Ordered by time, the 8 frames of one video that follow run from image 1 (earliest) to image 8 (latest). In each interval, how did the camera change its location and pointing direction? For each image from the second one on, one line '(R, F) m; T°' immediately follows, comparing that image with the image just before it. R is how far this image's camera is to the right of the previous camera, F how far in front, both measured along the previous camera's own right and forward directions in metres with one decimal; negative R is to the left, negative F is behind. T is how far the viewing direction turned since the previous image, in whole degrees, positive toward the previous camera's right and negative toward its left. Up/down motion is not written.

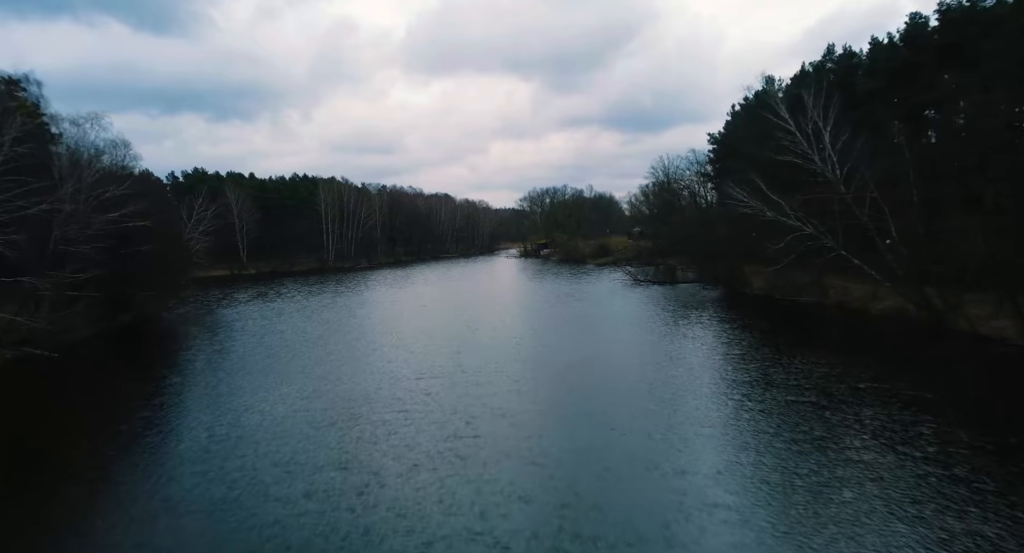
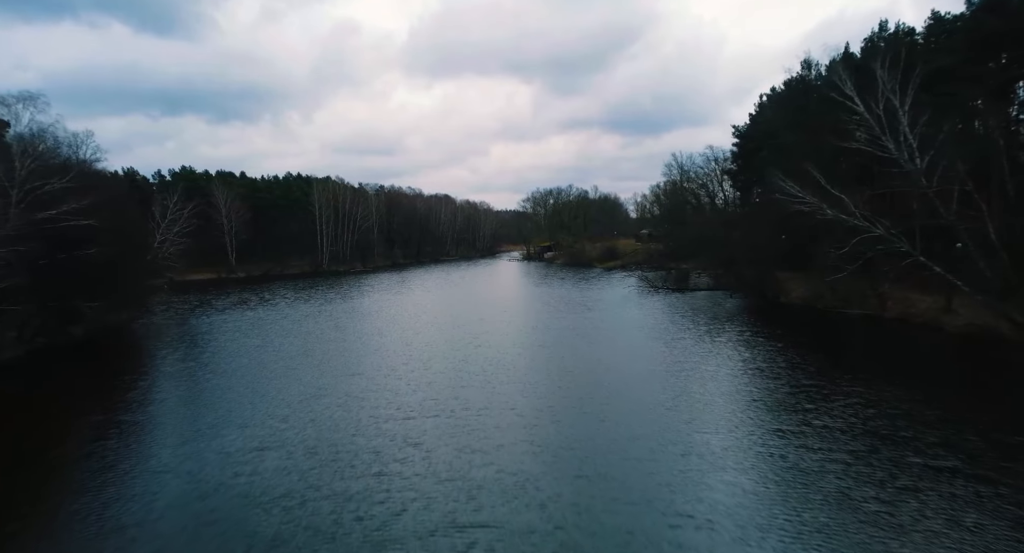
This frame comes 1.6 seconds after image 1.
(-0.4, +5.5) m; 0°
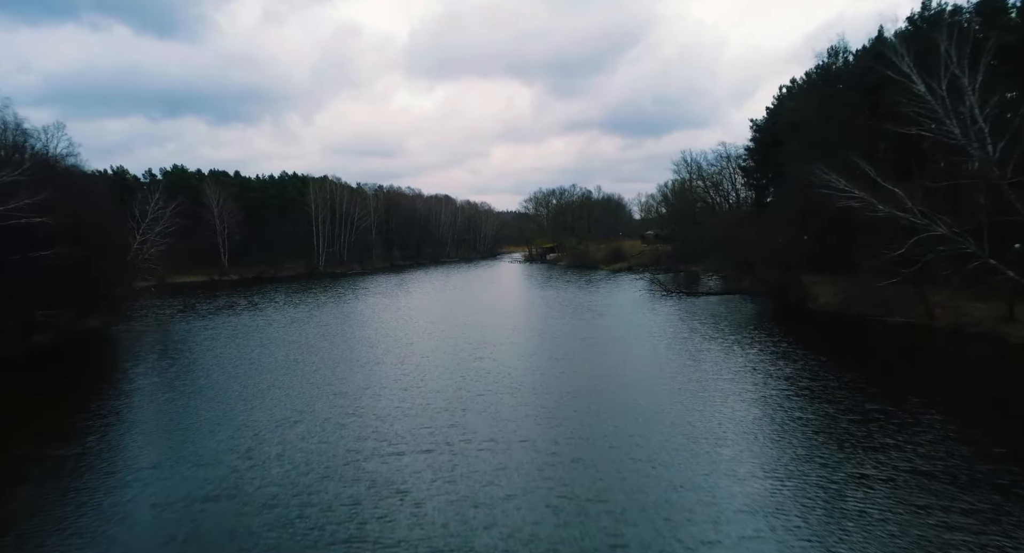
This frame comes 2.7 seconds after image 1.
(-0.2, +3.5) m; 0°
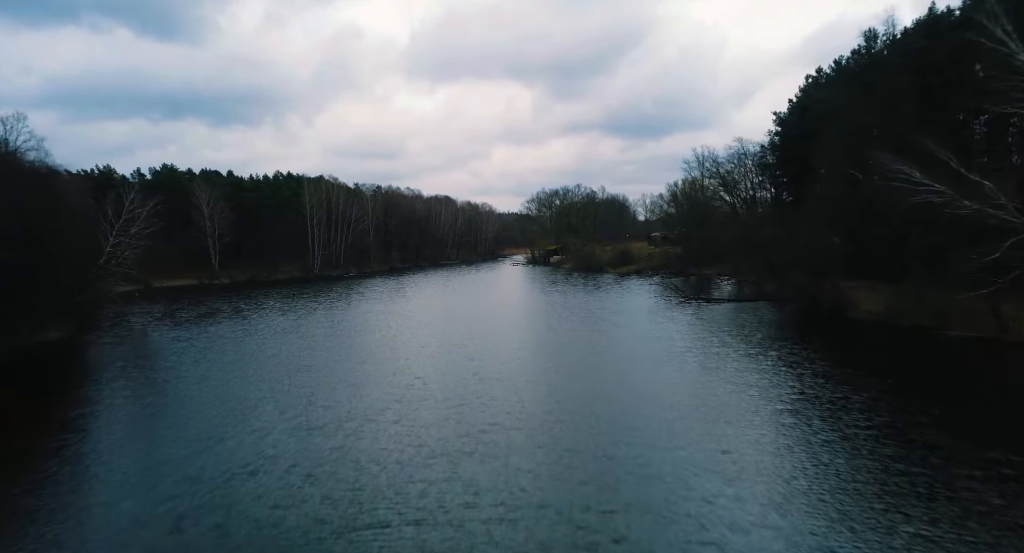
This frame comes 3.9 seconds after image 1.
(-0.3, +4.2) m; 0°
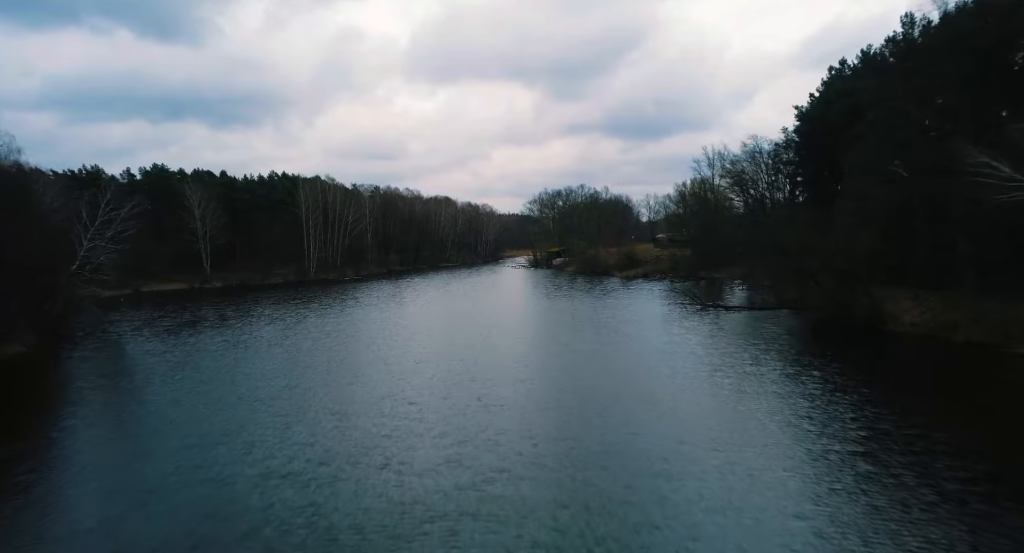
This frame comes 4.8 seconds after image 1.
(-0.3, +3.4) m; 0°
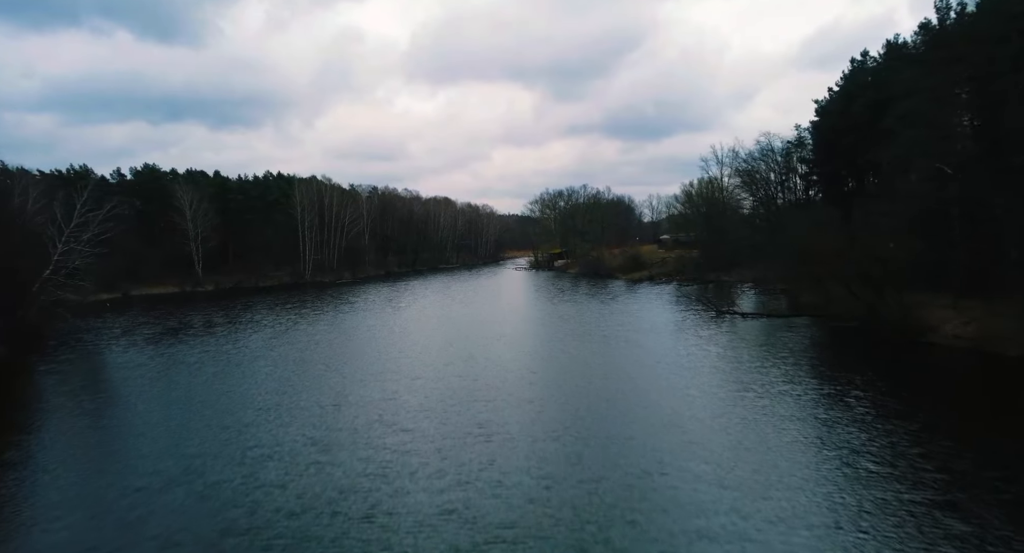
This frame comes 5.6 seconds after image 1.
(-0.2, +2.8) m; 0°
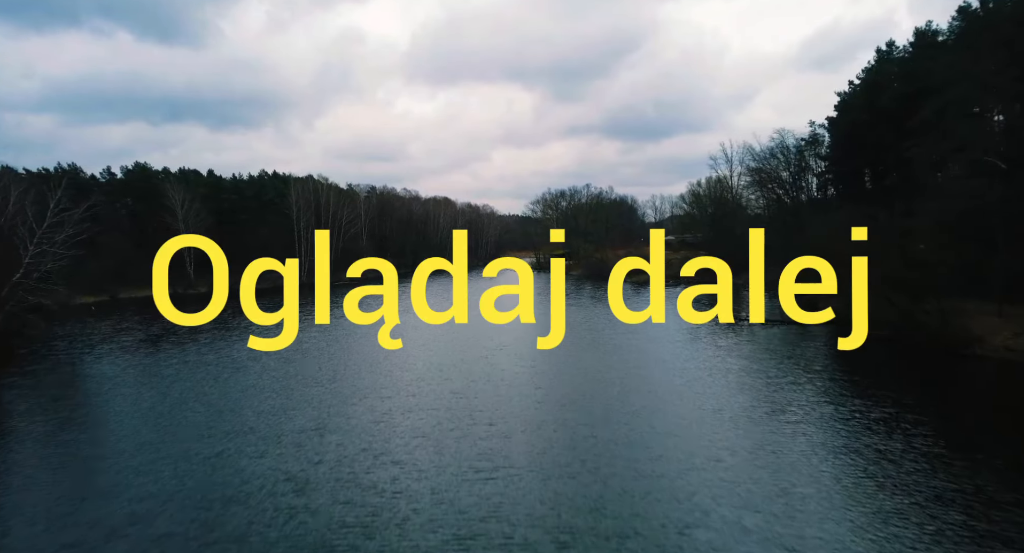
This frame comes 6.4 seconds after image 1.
(-0.2, +2.8) m; 0°
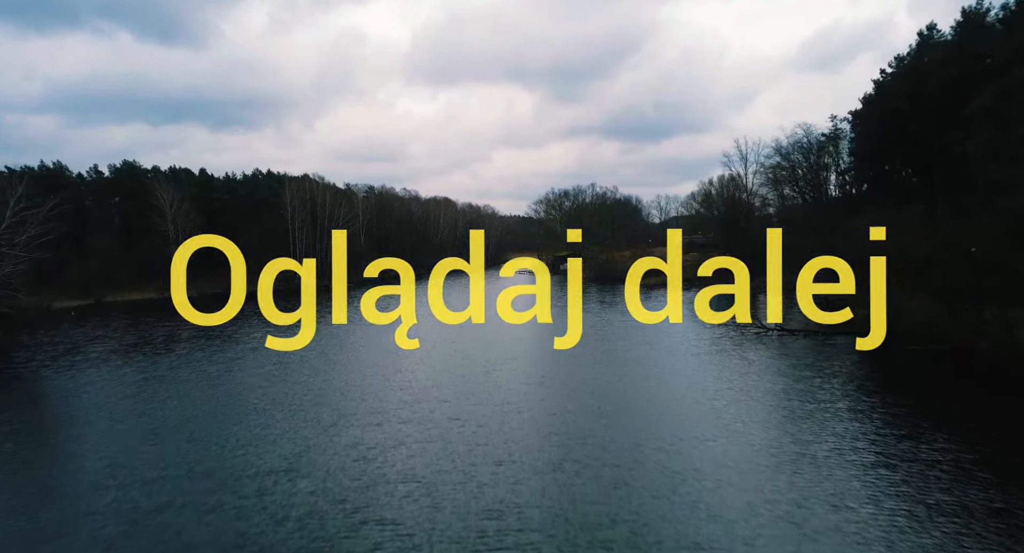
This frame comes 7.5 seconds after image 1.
(-0.3, +3.6) m; 0°
